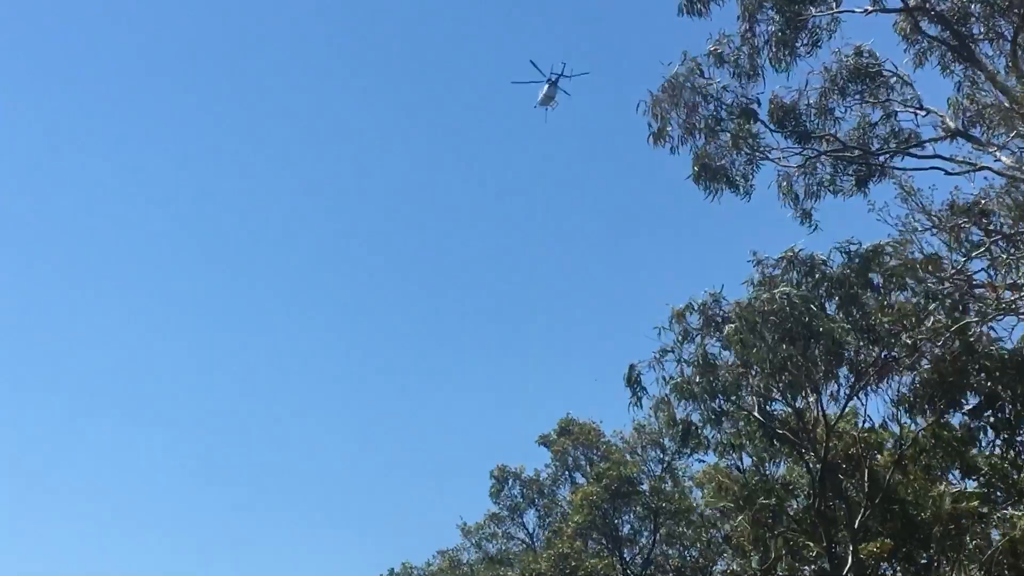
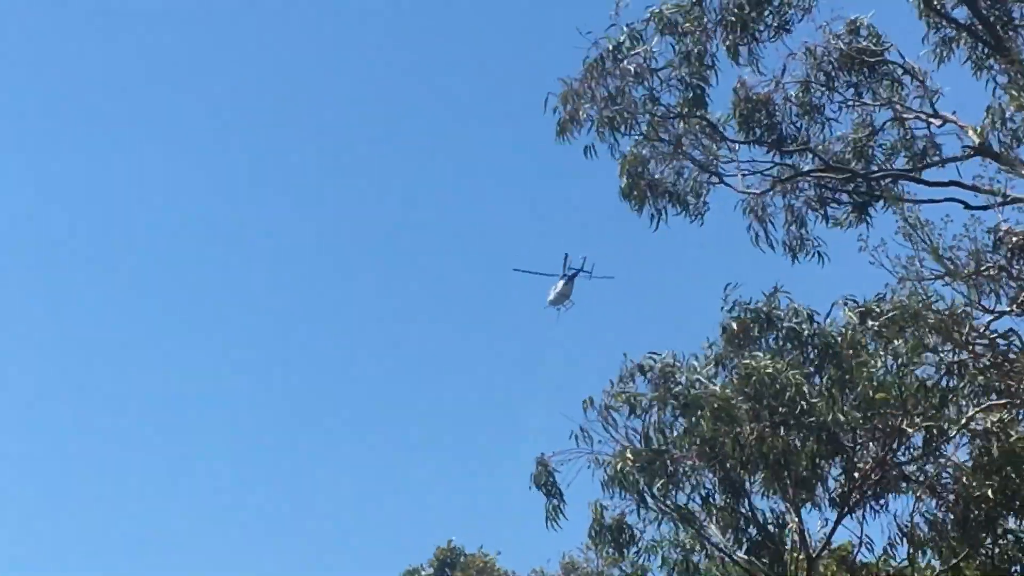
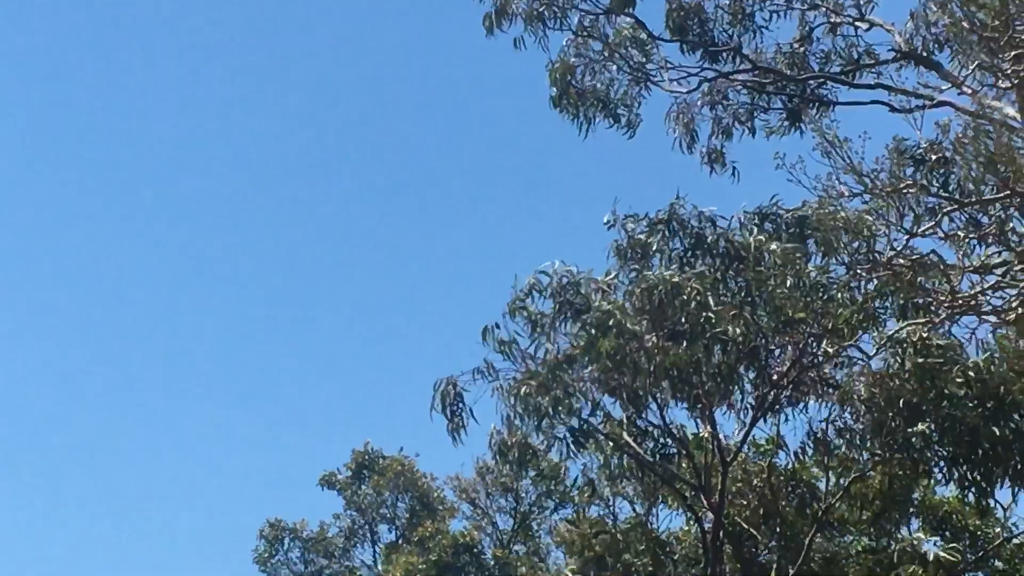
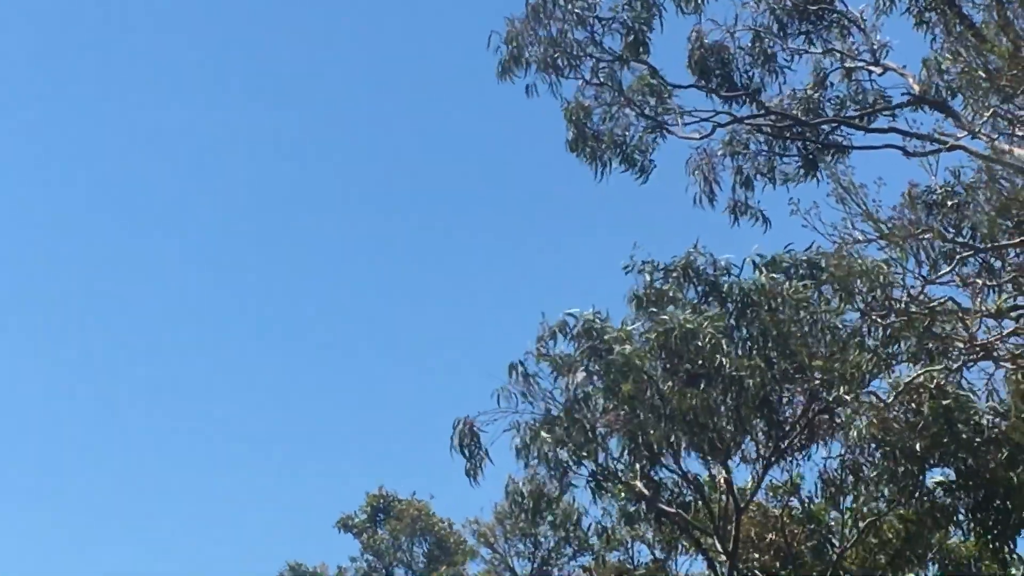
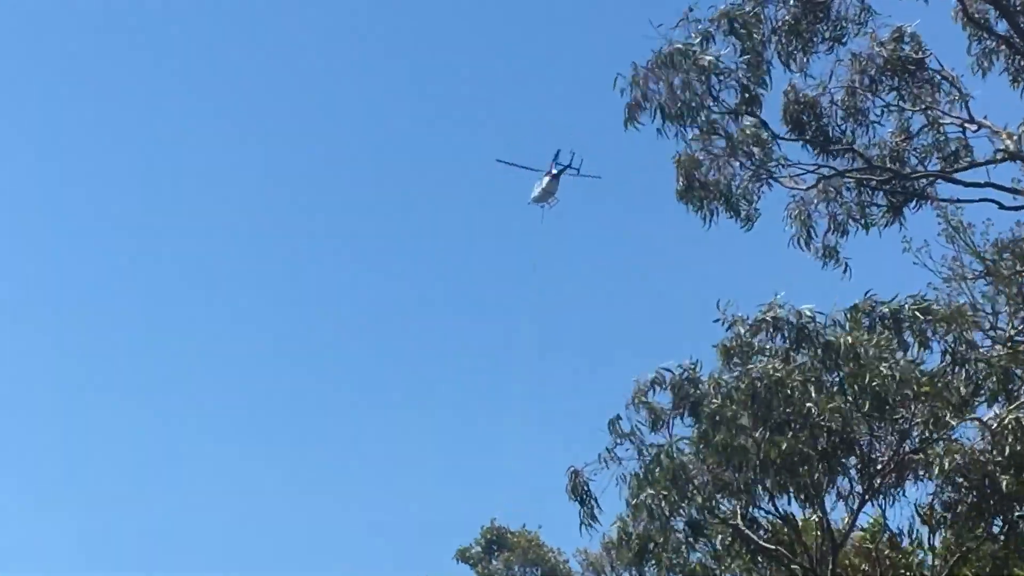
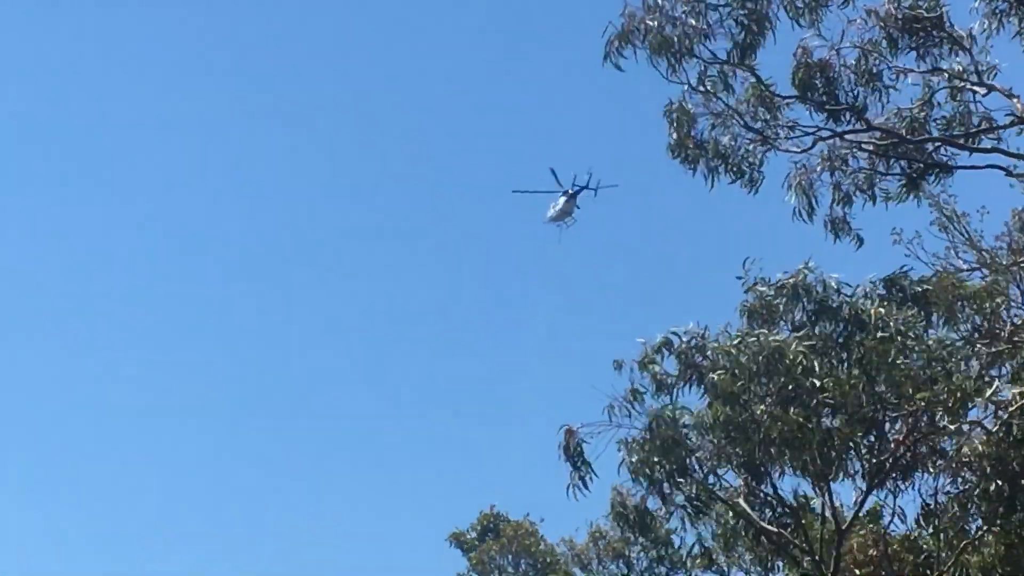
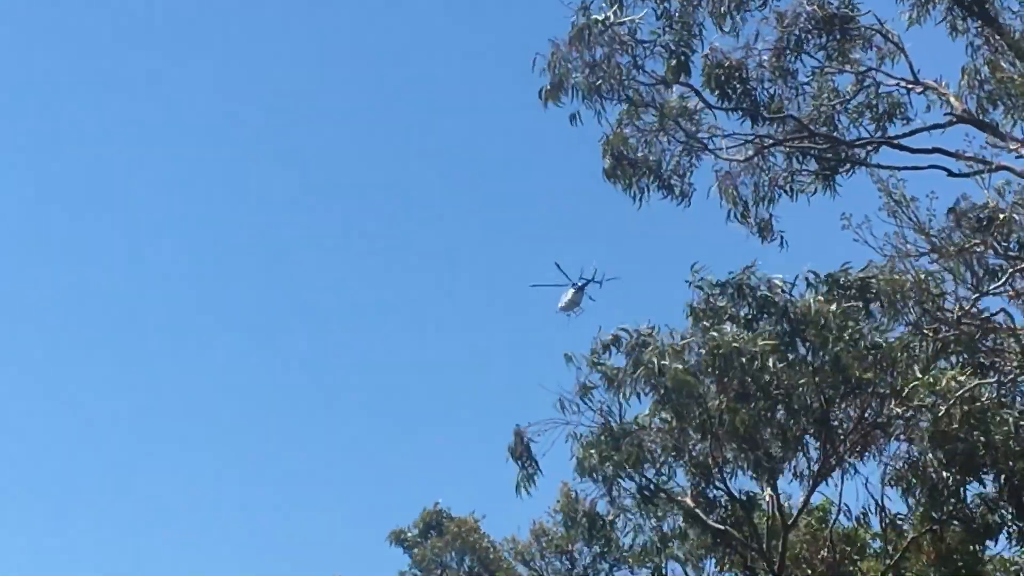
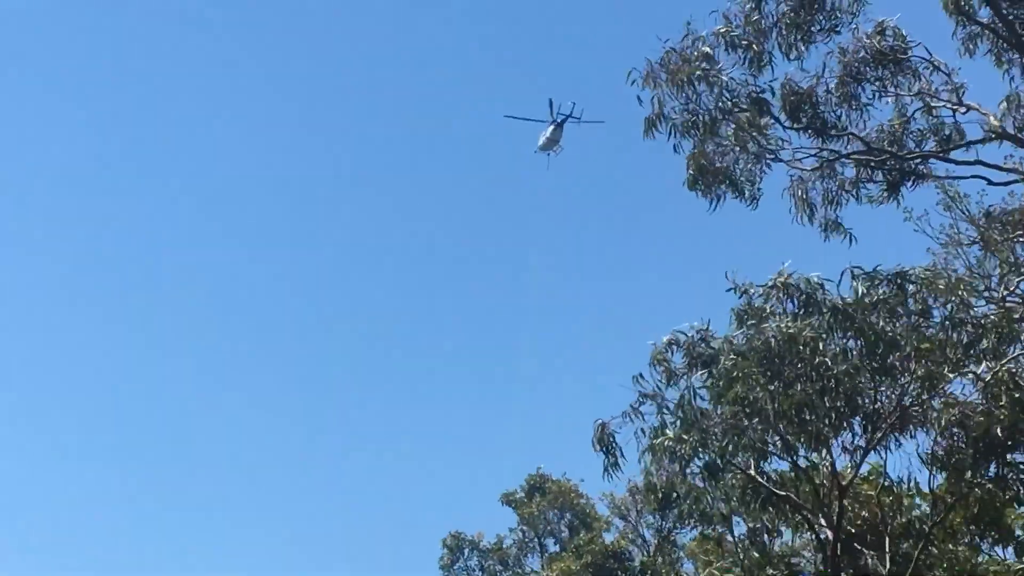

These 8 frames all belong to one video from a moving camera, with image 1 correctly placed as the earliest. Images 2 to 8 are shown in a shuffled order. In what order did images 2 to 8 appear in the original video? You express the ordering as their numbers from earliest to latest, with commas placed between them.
8, 5, 6, 2, 7, 4, 3
